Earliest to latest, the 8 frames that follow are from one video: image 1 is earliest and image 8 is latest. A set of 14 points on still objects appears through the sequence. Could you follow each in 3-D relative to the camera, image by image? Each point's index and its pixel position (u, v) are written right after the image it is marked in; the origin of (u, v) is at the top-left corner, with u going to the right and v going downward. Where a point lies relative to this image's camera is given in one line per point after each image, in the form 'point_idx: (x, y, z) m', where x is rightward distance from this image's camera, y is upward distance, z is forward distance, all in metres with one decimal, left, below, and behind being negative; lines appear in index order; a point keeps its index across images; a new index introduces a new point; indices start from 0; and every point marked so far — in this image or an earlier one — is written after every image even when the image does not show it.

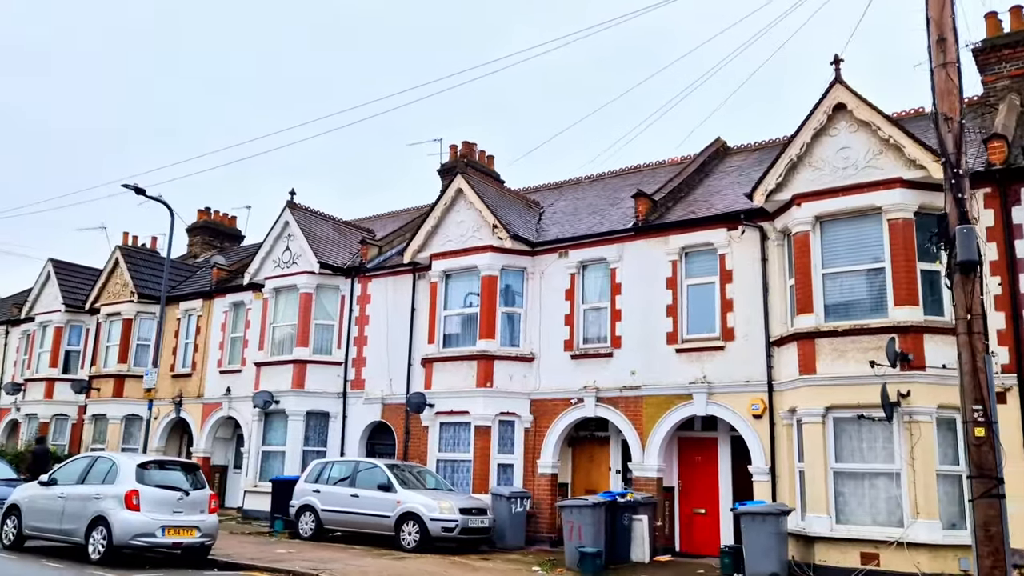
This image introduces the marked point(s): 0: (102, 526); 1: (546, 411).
0: (-6.1, -3.6, +12.5) m
1: (+0.7, -2.6, +17.6) m
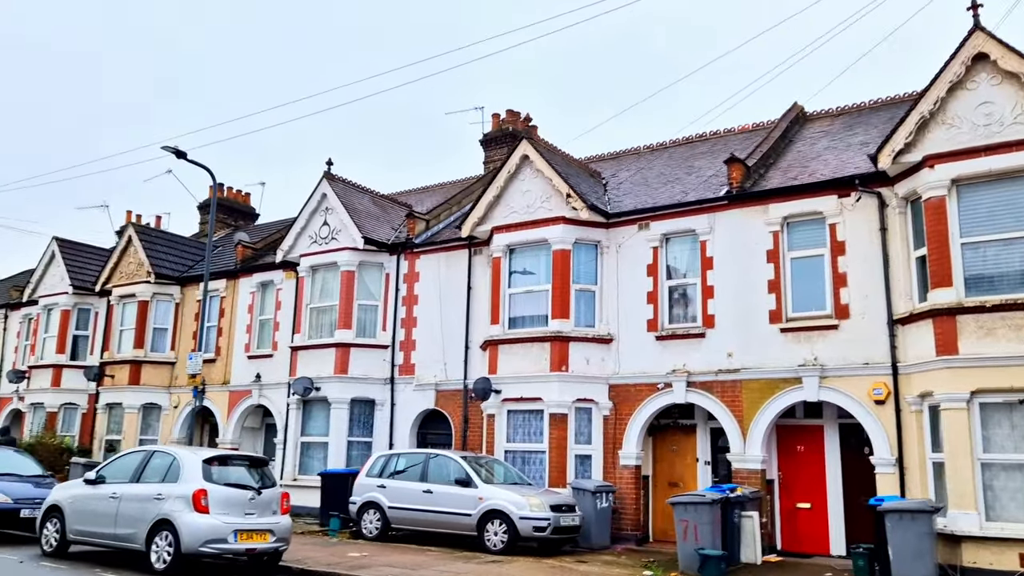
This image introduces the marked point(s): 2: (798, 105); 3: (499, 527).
0: (-4.5, -3.2, +10.9) m
1: (+2.2, -2.1, +16.2) m
2: (+6.5, +4.2, +19.0) m
3: (-0.2, -3.9, +13.5) m
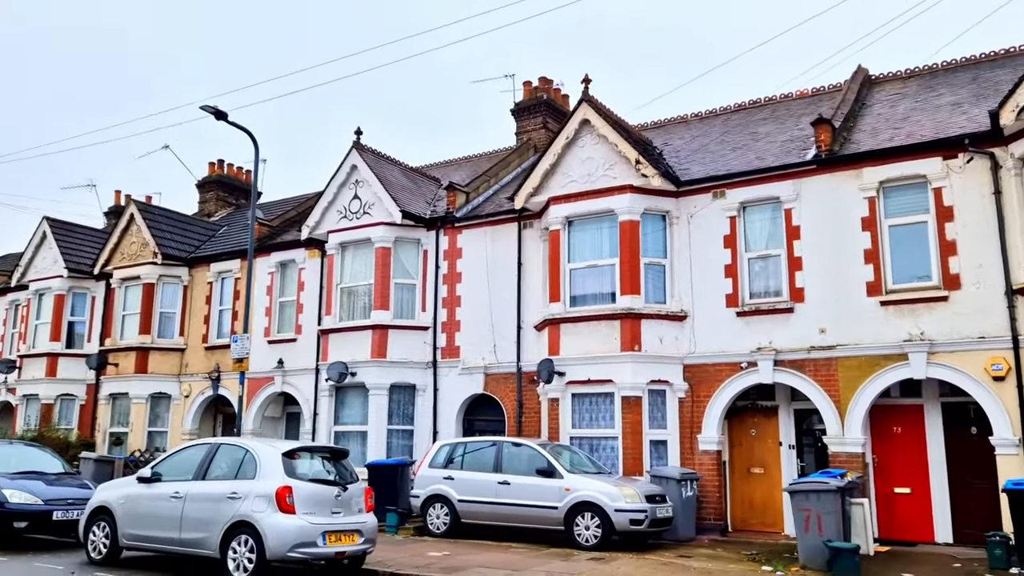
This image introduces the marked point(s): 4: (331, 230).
0: (-3.0, -2.8, +9.5) m
1: (+3.5, -1.6, +15.0) m
2: (+7.6, +4.8, +18.0) m
3: (+1.2, -3.5, +12.3) m
4: (-4.3, +1.4, +19.7) m
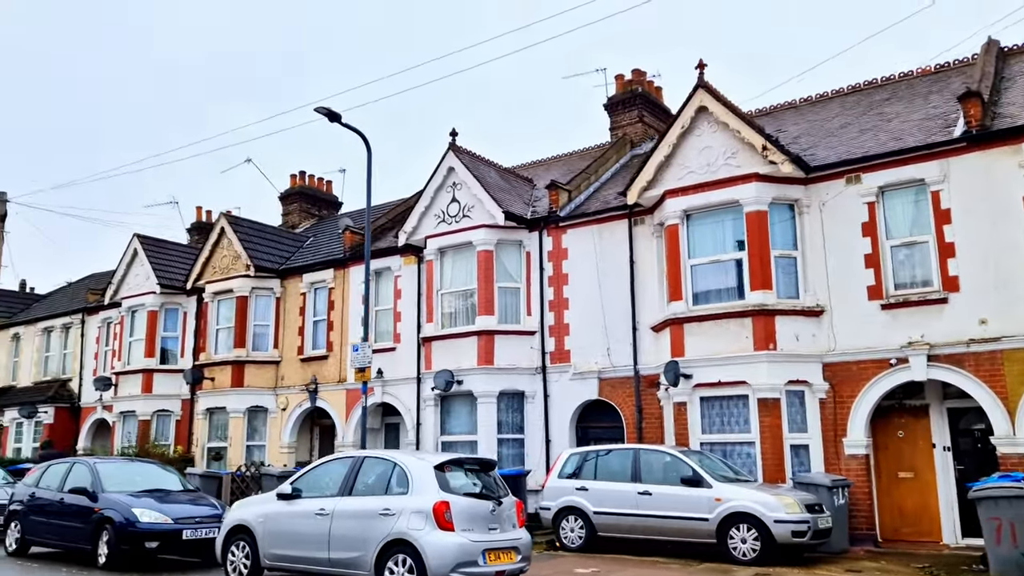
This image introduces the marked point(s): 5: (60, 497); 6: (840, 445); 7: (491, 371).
0: (-1.2, -2.8, +8.9) m
1: (+5.6, -1.5, +14.0) m
2: (+9.7, +5.0, +16.7) m
3: (+3.2, -3.4, +11.4) m
4: (-1.9, +1.2, +19.2) m
5: (-7.0, -3.2, +12.9) m
6: (+5.5, -2.6, +13.9) m
7: (-0.4, -1.7, +17.4) m
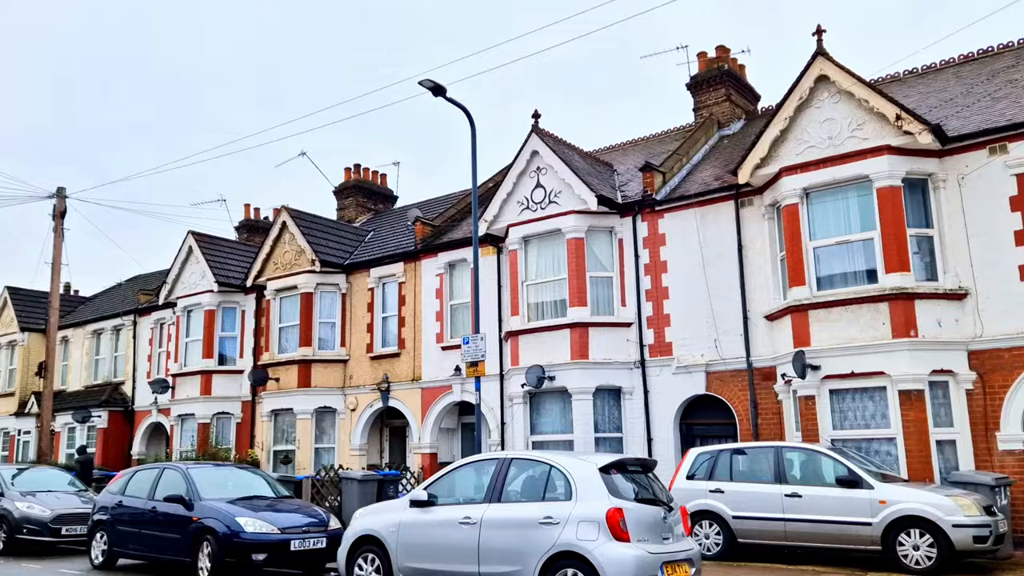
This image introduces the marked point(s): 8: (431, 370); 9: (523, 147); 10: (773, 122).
0: (+0.6, -2.6, +7.8) m
1: (+7.5, -1.2, +12.8) m
2: (+11.5, +5.4, +15.4) m
3: (+5.0, -3.1, +10.3) m
4: (0.0, +1.4, +18.1) m
5: (-5.2, -3.1, +11.9) m
6: (+7.3, -2.3, +12.7) m
7: (+1.5, -1.5, +16.3) m
8: (-1.9, -2.0, +19.8) m
9: (+0.2, +3.0, +18.0) m
10: (+4.6, +2.9, +14.6) m
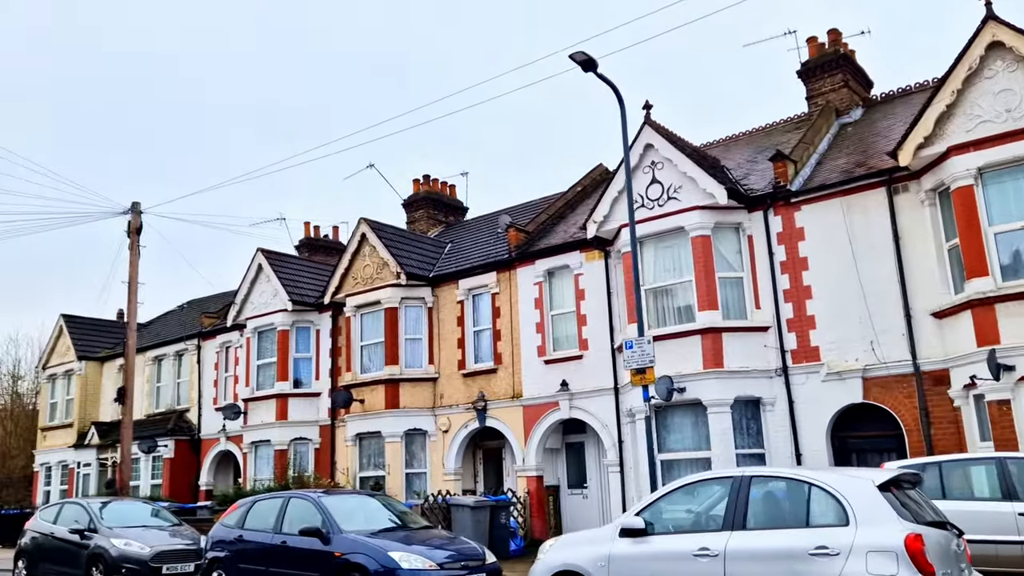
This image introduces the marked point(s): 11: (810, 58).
0: (+2.7, -2.4, +6.3) m
1: (+9.7, -0.9, +11.1) m
2: (+13.6, +5.6, +13.8) m
3: (+7.2, -2.9, +8.6) m
4: (+2.3, +1.3, +16.7) m
5: (-2.9, -3.2, +10.6) m
6: (+9.5, -2.1, +11.0) m
7: (+3.8, -1.5, +14.8) m
8: (+0.5, -2.2, +18.4) m
9: (+2.5, +2.9, +16.6) m
10: (+6.7, +3.0, +13.1) m
11: (+6.8, +5.2, +18.9) m
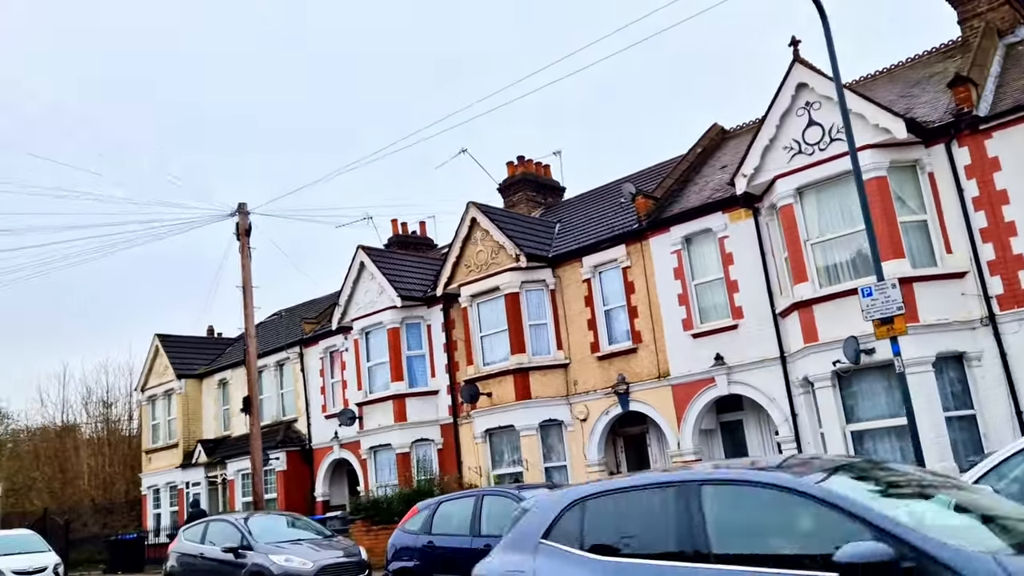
0: (+4.9, -1.7, +4.7) m
1: (+12.0, +0.4, +9.1) m
2: (+15.6, +7.3, +11.5) m
3: (+9.6, -1.7, +6.7) m
4: (+4.9, +2.1, +15.1) m
5: (-0.3, -2.9, +9.3) m
6: (+12.0, -0.7, +8.9) m
7: (+6.5, -0.6, +13.1) m
8: (+3.5, -1.5, +16.9) m
9: (+4.9, +3.7, +15.0) m
10: (+8.9, +4.1, +11.3) m
11: (+9.2, +6.4, +17.0) m
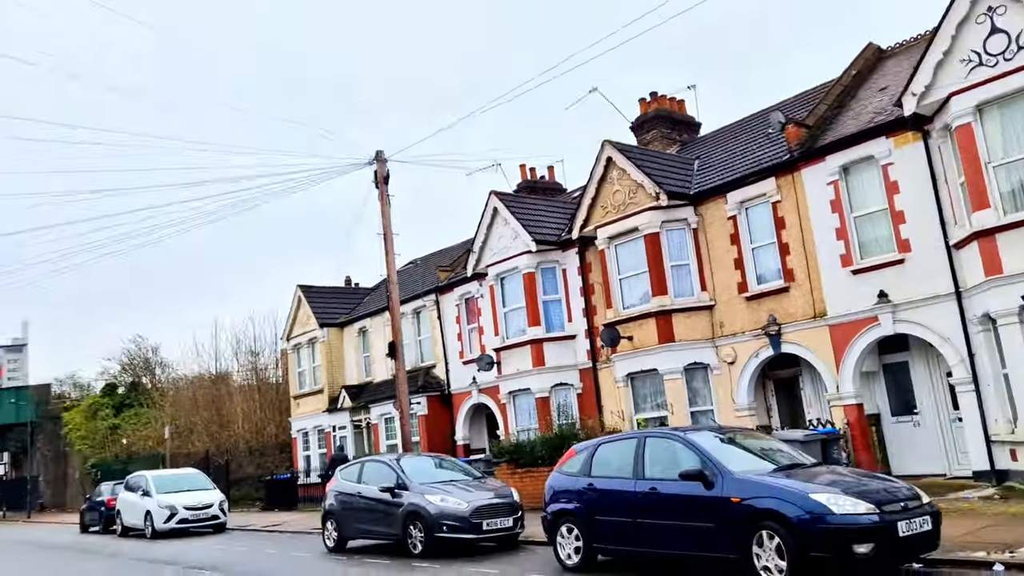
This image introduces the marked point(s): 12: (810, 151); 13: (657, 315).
0: (+5.9, -1.1, +3.6) m
1: (+13.6, +1.4, +6.7) m
2: (+17.3, +8.4, +8.3) m
3: (+10.9, -1.0, +4.9) m
4: (+7.3, +3.2, +13.7) m
5: (+1.5, -2.1, +8.9) m
6: (+13.5, +0.2, +6.7) m
7: (+8.7, +0.4, +11.6) m
8: (+6.3, -0.2, +15.9) m
9: (+7.3, +4.9, +13.4) m
10: (+10.7, +5.2, +9.1) m
11: (+11.7, +7.7, +14.6) m
12: (+5.9, +2.7, +16.5) m
13: (+3.2, -0.6, +18.4) m
